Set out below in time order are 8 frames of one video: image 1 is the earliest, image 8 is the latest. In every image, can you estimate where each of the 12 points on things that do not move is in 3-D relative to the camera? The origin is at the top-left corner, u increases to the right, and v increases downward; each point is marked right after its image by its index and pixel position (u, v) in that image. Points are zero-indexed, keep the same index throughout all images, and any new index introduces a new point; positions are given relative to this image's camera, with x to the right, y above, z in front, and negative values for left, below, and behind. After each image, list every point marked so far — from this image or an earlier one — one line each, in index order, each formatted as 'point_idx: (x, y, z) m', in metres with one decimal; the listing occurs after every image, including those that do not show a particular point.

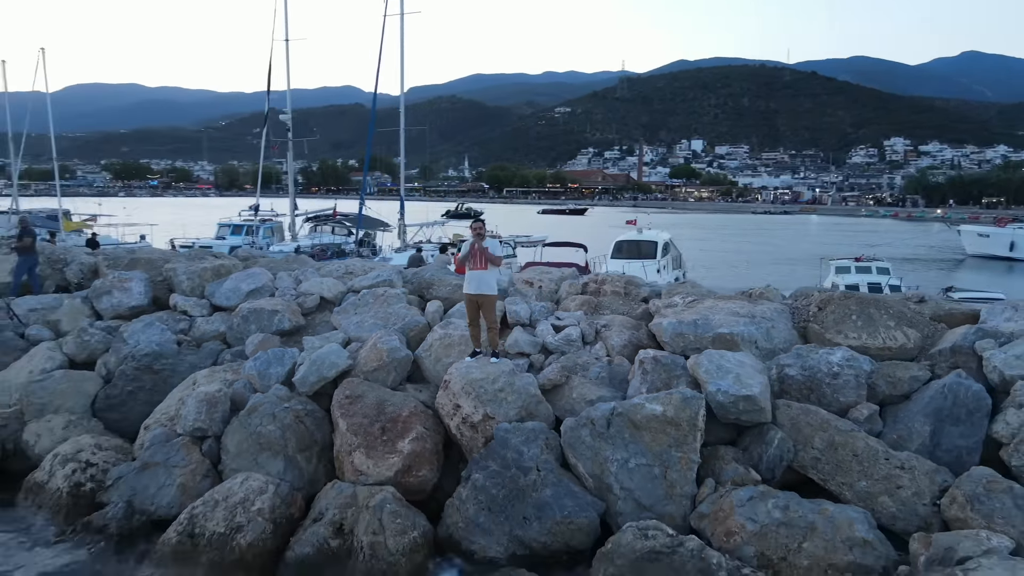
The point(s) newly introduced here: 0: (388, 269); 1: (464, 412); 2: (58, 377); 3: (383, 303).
0: (-1.9, +0.2, +10.8) m
1: (-0.4, -1.2, +6.9) m
2: (-5.3, -1.1, +8.5) m
3: (-1.6, -0.2, +9.2) m
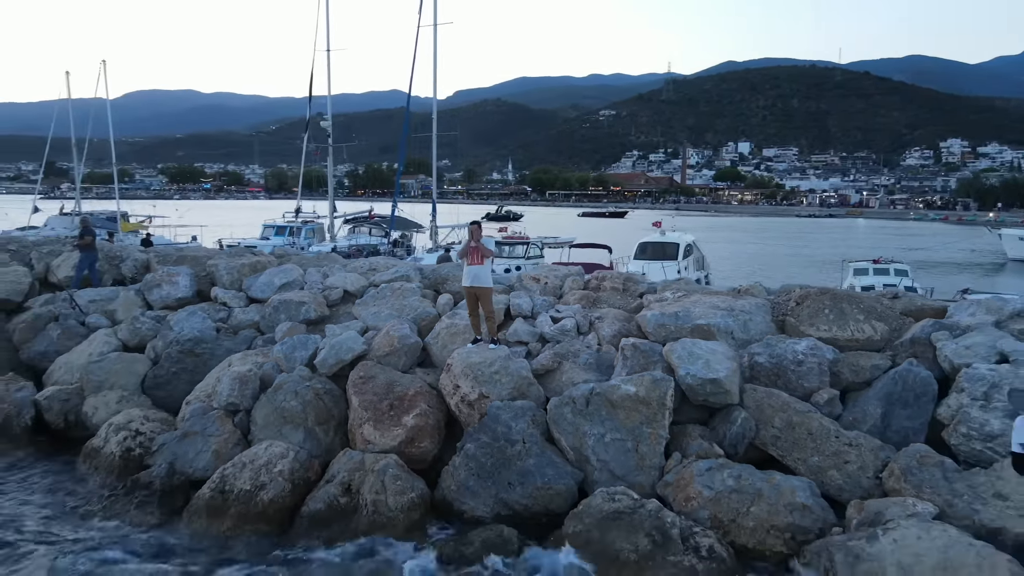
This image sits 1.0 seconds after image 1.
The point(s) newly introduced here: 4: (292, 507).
0: (-1.7, +0.3, +11.8) m
1: (-0.5, -1.1, +7.8) m
2: (-5.2, -1.0, +9.6) m
3: (-1.6, -0.1, +10.1) m
4: (-2.1, -2.1, +7.1) m
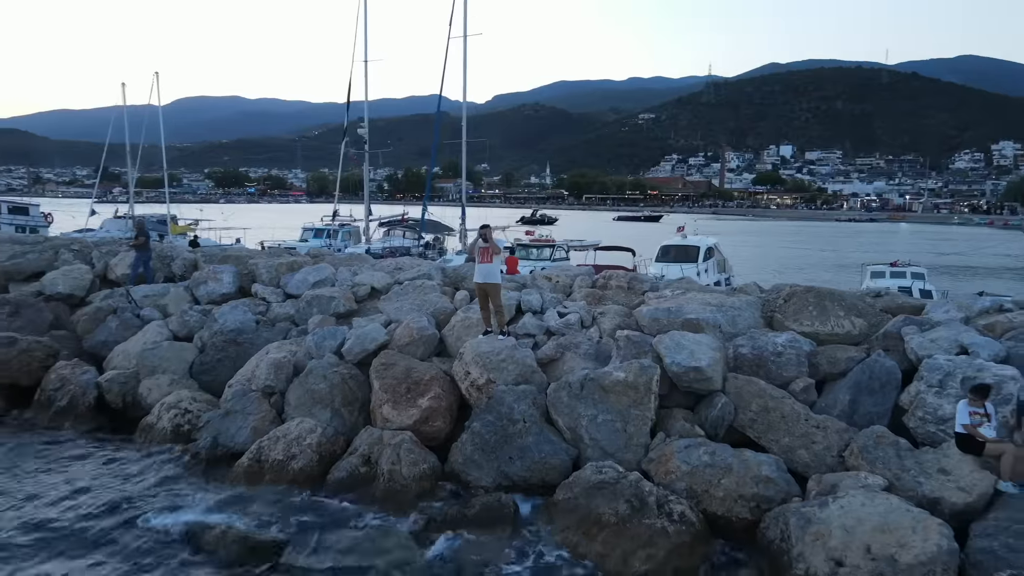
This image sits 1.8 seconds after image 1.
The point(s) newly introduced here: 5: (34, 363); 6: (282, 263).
0: (-1.4, +0.3, +12.7) m
1: (-0.5, -1.0, +8.6) m
2: (-5.1, -0.9, +10.7) m
3: (-1.4, -0.1, +11.0) m
4: (-2.1, -2.1, +8.0) m
5: (-7.3, -1.1, +11.1) m
6: (-4.2, +0.5, +13.5) m
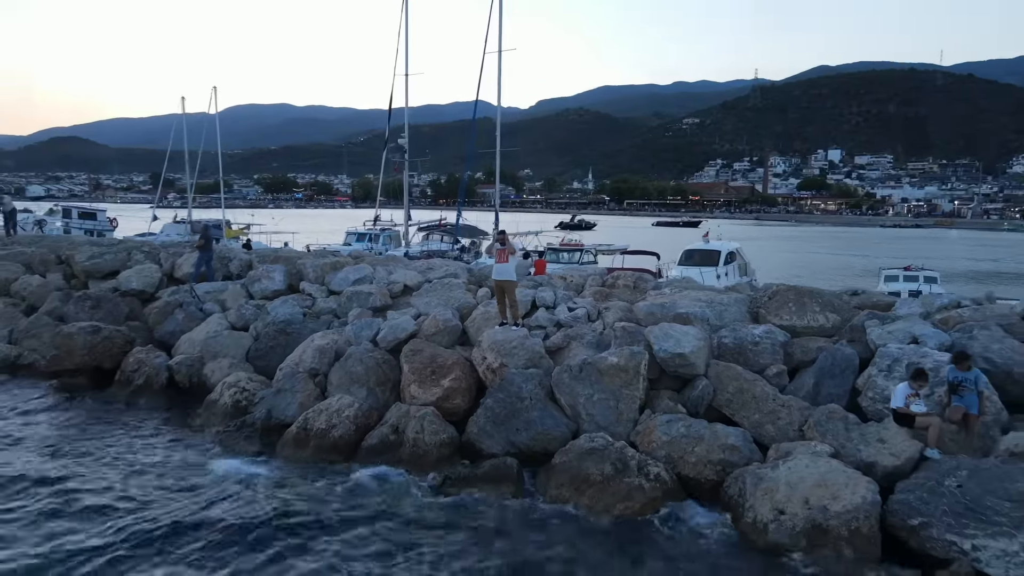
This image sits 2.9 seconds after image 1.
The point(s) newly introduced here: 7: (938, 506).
0: (-1.0, +0.4, +14.1) m
1: (-0.3, -1.0, +9.9) m
2: (-4.8, -0.8, +12.3) m
3: (-1.1, 0.0, +12.4) m
4: (-2.0, -2.0, +9.4) m
5: (-7.0, -1.0, +12.8) m
6: (-3.8, +0.5, +15.0) m
7: (+3.8, -1.9, +6.4) m
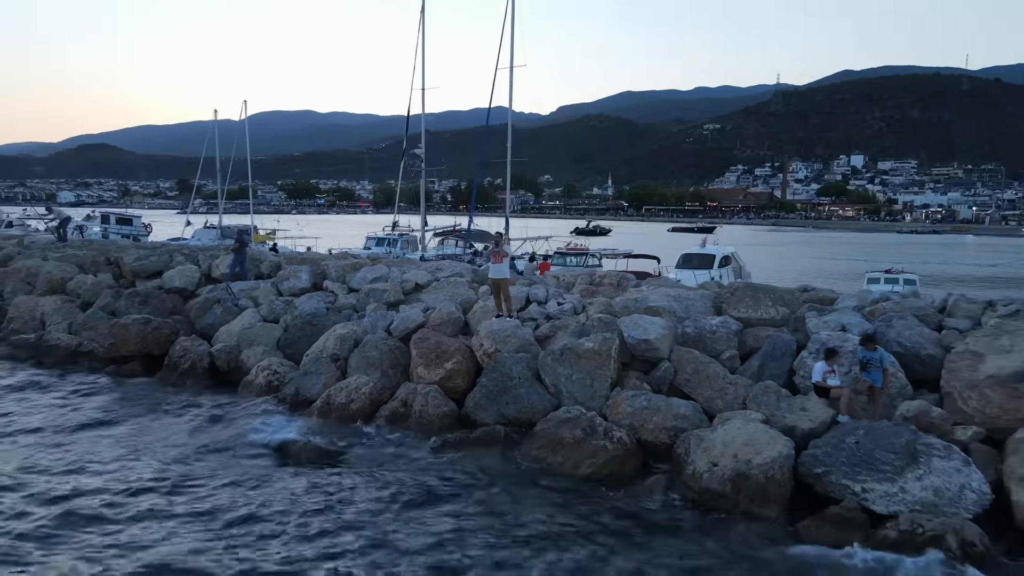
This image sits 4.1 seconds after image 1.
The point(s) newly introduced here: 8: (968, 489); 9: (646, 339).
0: (-1.0, +0.4, +15.7) m
1: (-0.4, -0.9, +11.6) m
2: (-4.9, -0.8, +14.0) m
3: (-1.1, 0.0, +14.0) m
4: (-2.2, -1.9, +11.1) m
5: (-7.0, -1.0, +14.6) m
6: (-3.8, +0.5, +16.8) m
7: (+3.6, -1.8, +7.9) m
8: (+4.6, -2.0, +7.3) m
9: (+2.0, -0.7, +10.7) m
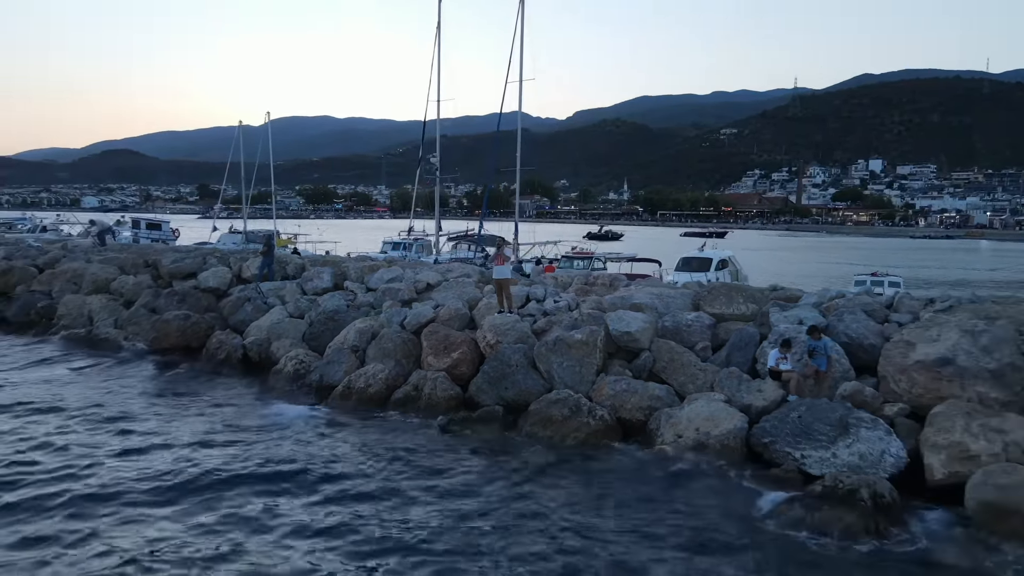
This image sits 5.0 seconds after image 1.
0: (-0.9, +0.4, +17.2) m
1: (-0.5, -0.9, +13.0) m
2: (-4.8, -0.7, +15.6) m
3: (-1.1, 0.0, +15.5) m
4: (-2.2, -1.9, +12.6) m
5: (-6.9, -1.0, +16.2) m
6: (-3.6, +0.5, +18.3) m
7: (+3.5, -1.8, +9.3) m
8: (+4.5, -2.0, +8.7) m
9: (+1.9, -0.7, +12.1) m
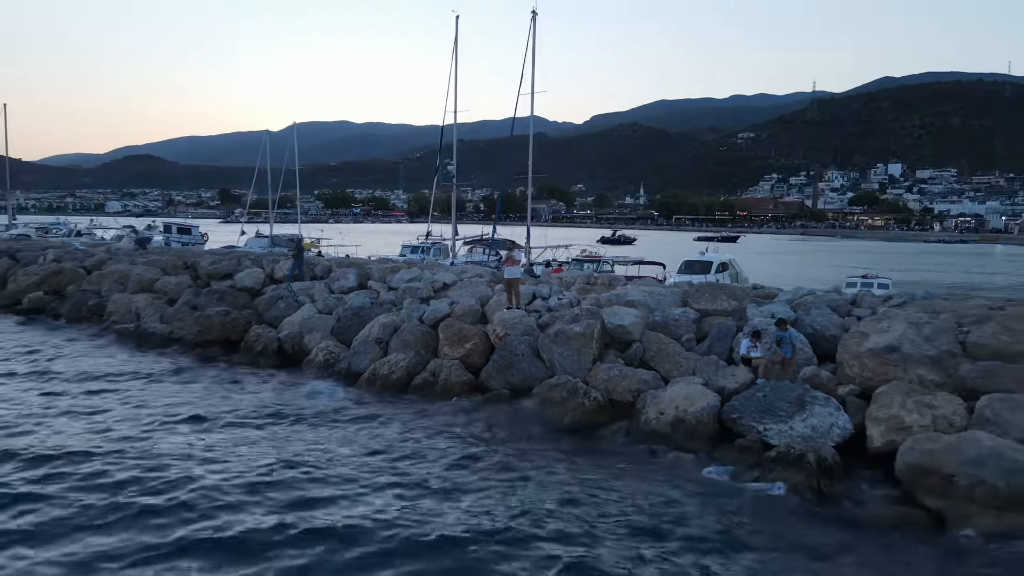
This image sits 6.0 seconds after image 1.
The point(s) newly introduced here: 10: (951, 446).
0: (-0.7, +0.4, +18.8) m
1: (-0.3, -0.9, +14.6) m
2: (-4.6, -0.7, +17.3) m
3: (-0.9, +0.1, +17.1) m
4: (-2.1, -1.9, +14.2) m
5: (-6.7, -0.9, +18.0) m
6: (-3.4, +0.6, +20.0) m
7: (+3.5, -1.7, +10.8) m
8: (+4.5, -1.9, +10.2) m
9: (+2.0, -0.7, +13.6) m
10: (+5.4, -1.9, +9.0) m
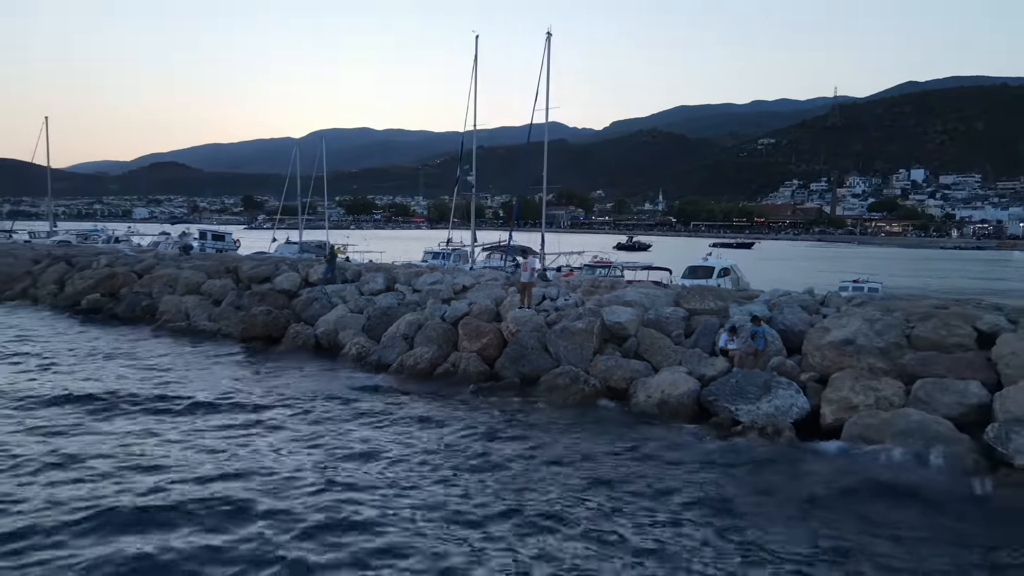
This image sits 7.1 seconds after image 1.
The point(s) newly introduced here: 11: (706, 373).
0: (-0.4, +0.3, +20.7) m
1: (-0.1, -0.9, +16.5) m
2: (-4.3, -0.7, +19.3) m
3: (-0.6, 0.0, +19.1) m
4: (-1.8, -1.9, +16.2) m
5: (-6.4, -1.0, +20.1) m
6: (-3.0, +0.5, +22.0) m
7: (+3.7, -1.7, +12.6) m
8: (+4.6, -1.9, +11.9) m
9: (+2.3, -0.7, +15.5) m
10: (+5.5, -1.9, +10.7) m
11: (+3.6, -1.6, +13.4) m
